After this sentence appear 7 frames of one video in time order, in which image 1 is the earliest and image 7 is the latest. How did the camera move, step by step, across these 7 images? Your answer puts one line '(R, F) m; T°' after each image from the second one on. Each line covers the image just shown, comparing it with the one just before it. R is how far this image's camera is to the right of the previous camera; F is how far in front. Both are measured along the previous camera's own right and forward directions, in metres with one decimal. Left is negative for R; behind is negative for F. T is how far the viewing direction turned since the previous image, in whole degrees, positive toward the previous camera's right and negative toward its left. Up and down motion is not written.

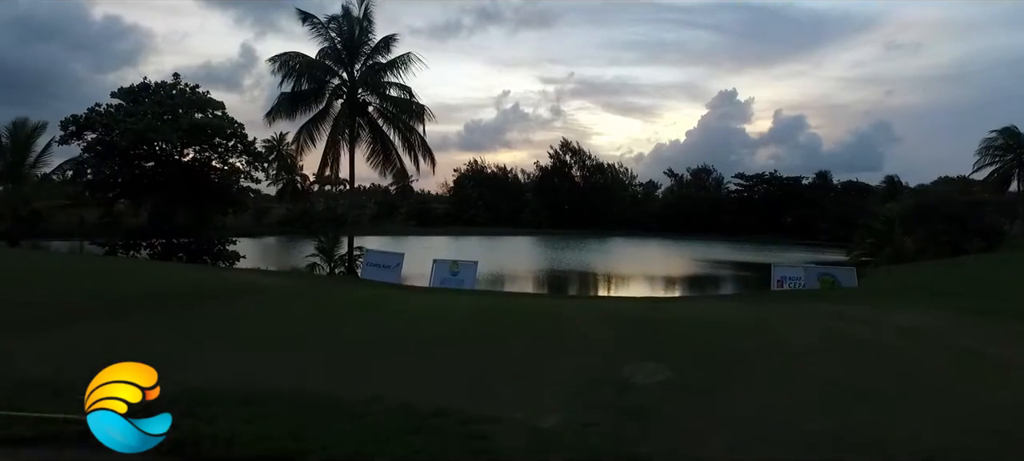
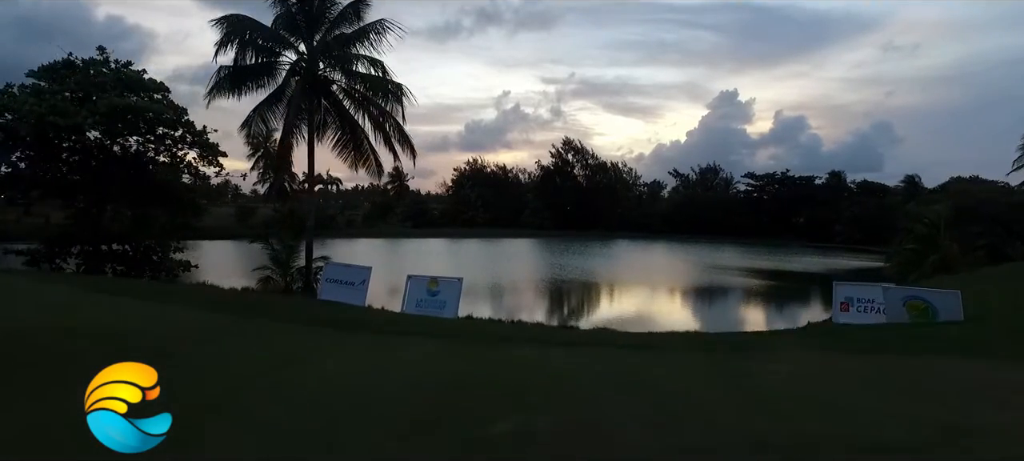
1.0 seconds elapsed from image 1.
(+0.1, +2.2) m; 0°
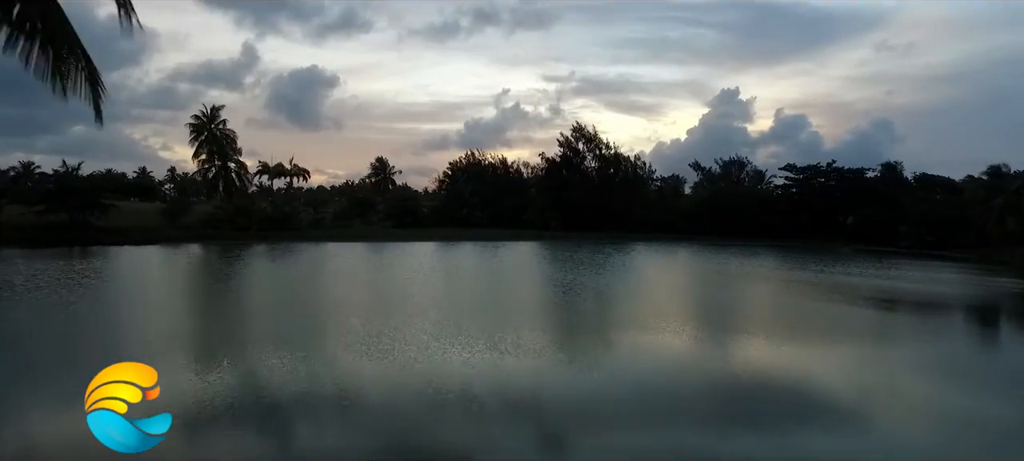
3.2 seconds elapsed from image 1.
(0.0, +7.4) m; 0°
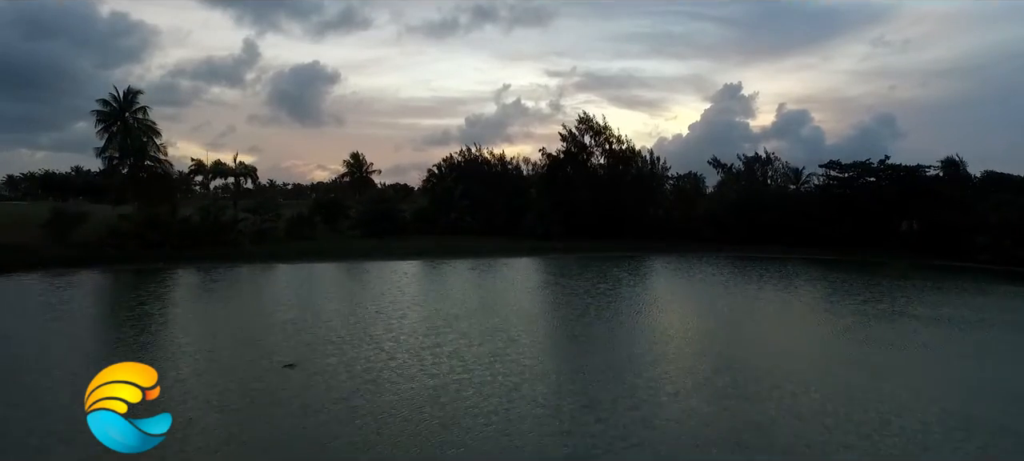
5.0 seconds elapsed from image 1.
(+0.3, +6.7) m; 0°
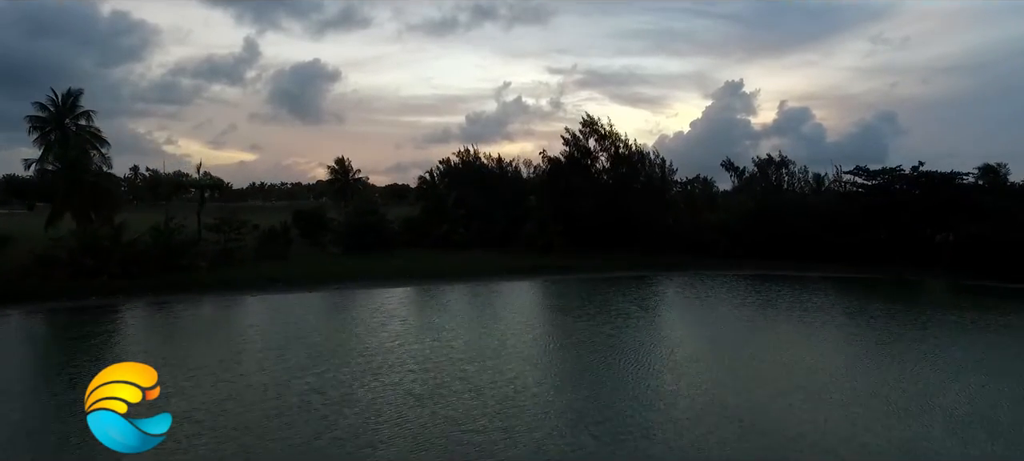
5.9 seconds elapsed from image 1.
(+0.2, +3.2) m; 0°
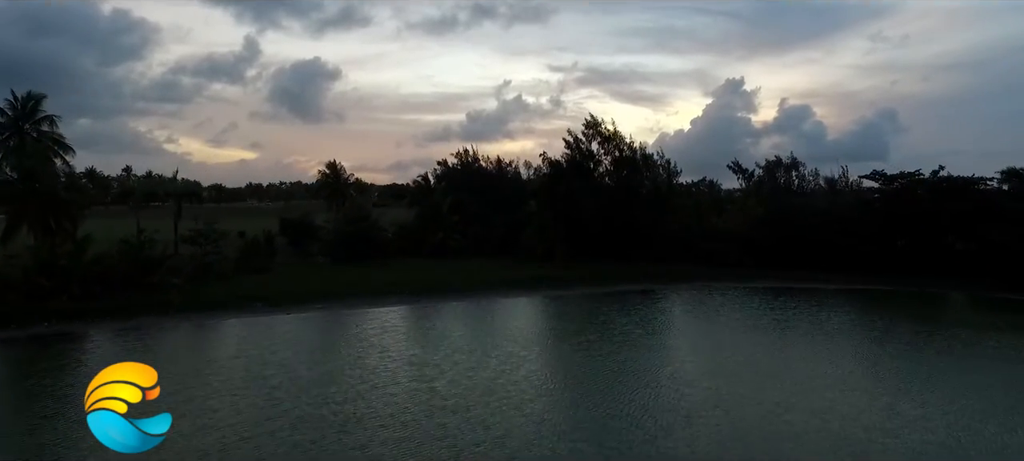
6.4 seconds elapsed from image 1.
(+0.1, +1.8) m; 0°
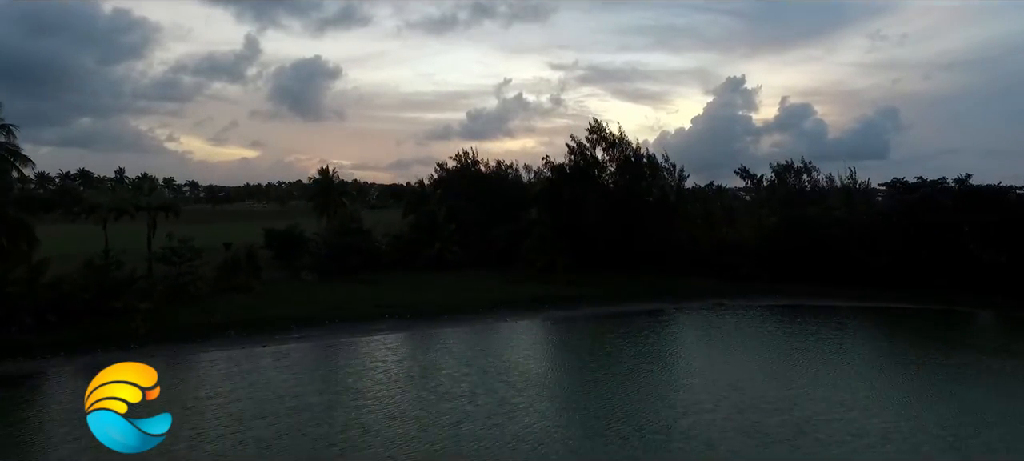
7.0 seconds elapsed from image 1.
(0.0, +1.8) m; 0°
